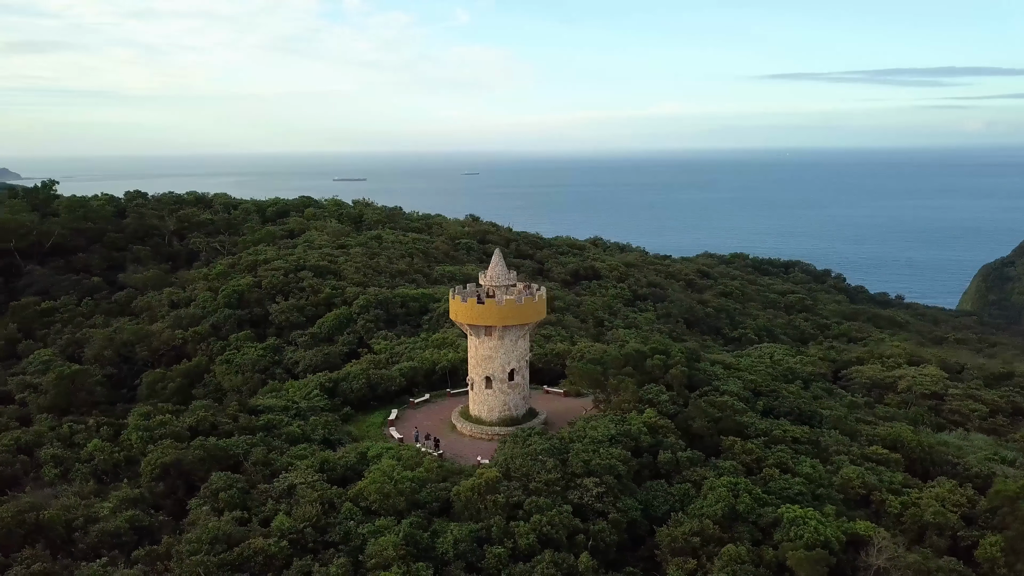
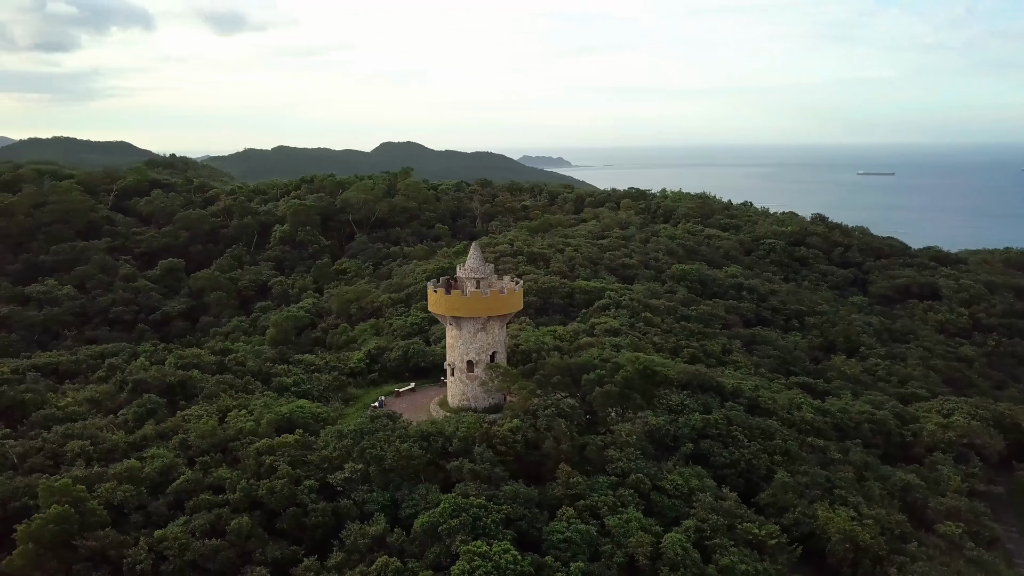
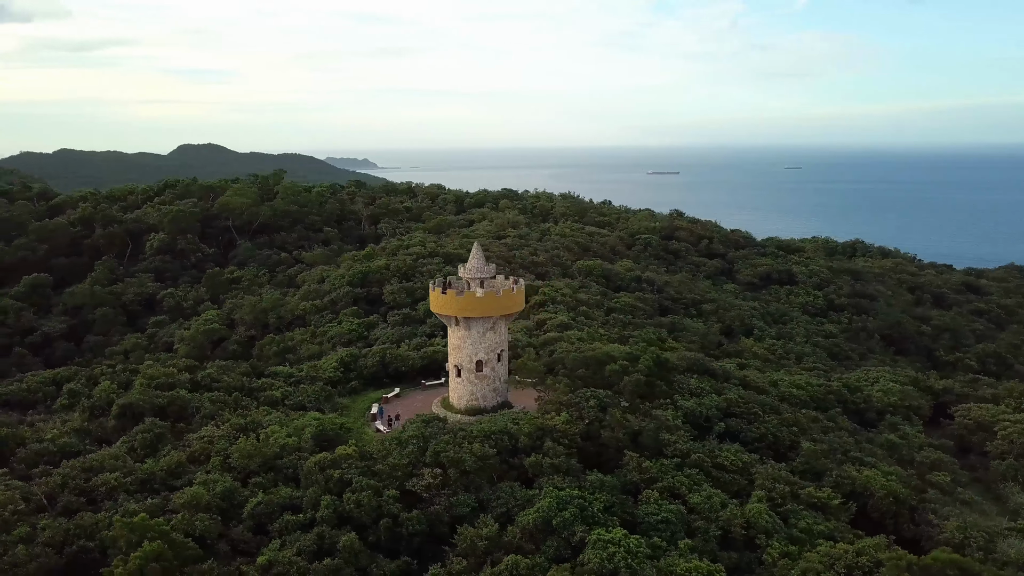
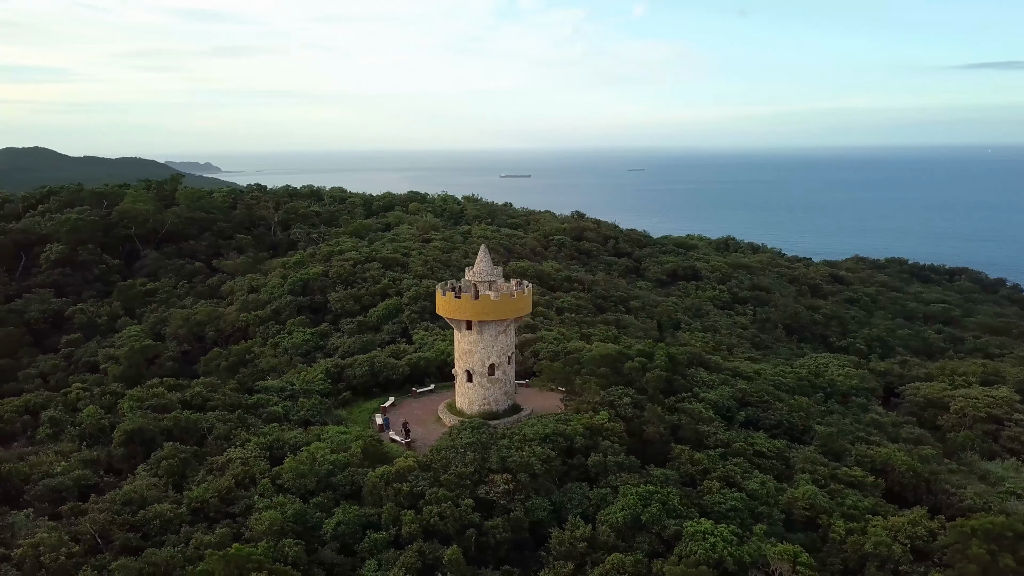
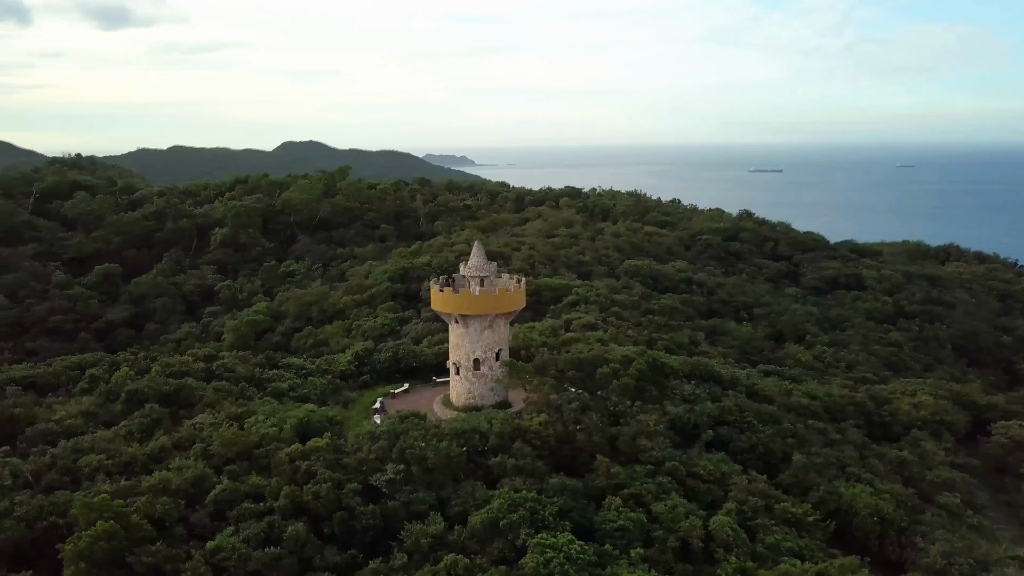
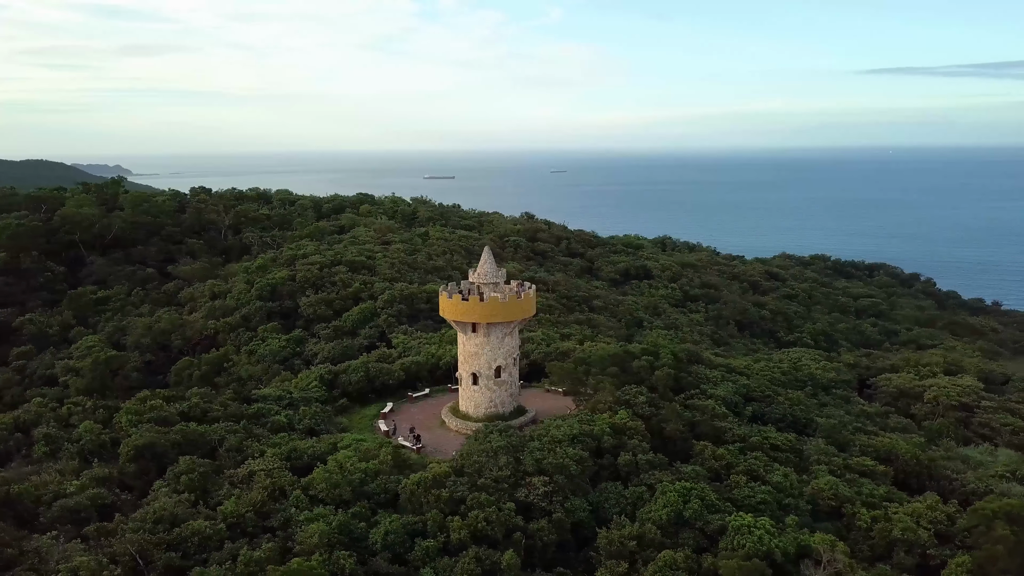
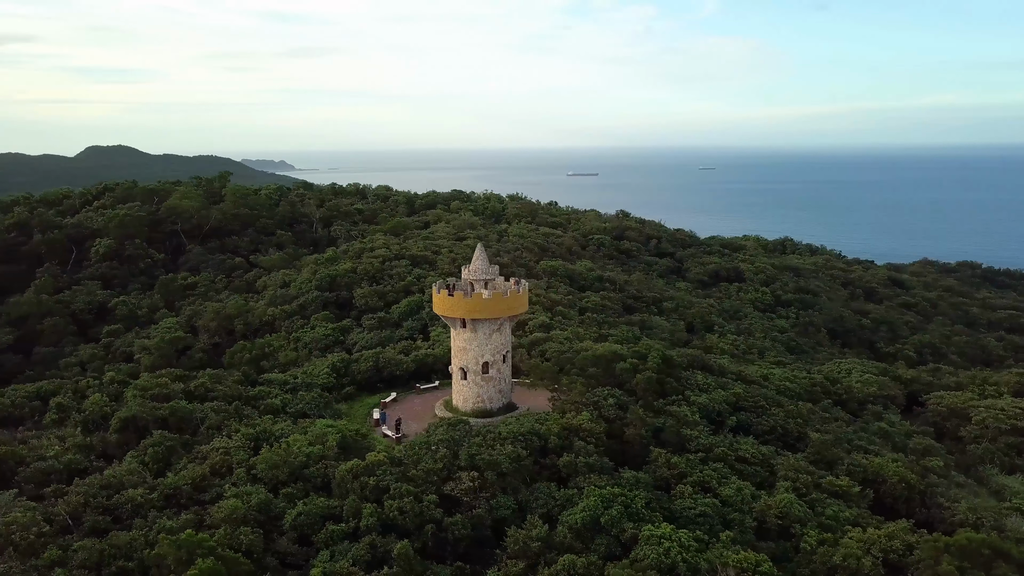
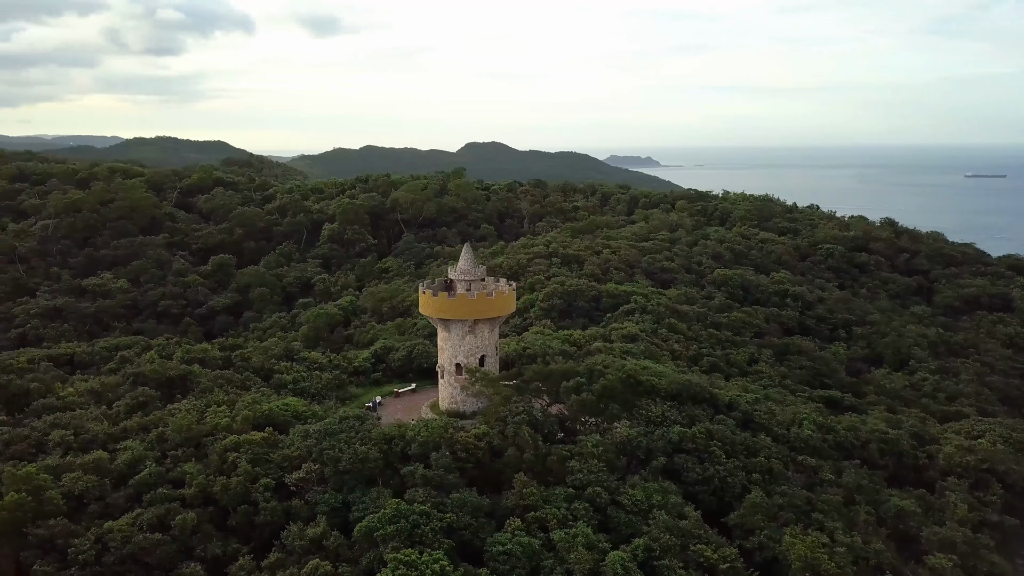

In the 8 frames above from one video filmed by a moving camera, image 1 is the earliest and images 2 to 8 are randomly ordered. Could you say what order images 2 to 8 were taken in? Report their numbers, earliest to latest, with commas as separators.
6, 4, 7, 3, 5, 2, 8
